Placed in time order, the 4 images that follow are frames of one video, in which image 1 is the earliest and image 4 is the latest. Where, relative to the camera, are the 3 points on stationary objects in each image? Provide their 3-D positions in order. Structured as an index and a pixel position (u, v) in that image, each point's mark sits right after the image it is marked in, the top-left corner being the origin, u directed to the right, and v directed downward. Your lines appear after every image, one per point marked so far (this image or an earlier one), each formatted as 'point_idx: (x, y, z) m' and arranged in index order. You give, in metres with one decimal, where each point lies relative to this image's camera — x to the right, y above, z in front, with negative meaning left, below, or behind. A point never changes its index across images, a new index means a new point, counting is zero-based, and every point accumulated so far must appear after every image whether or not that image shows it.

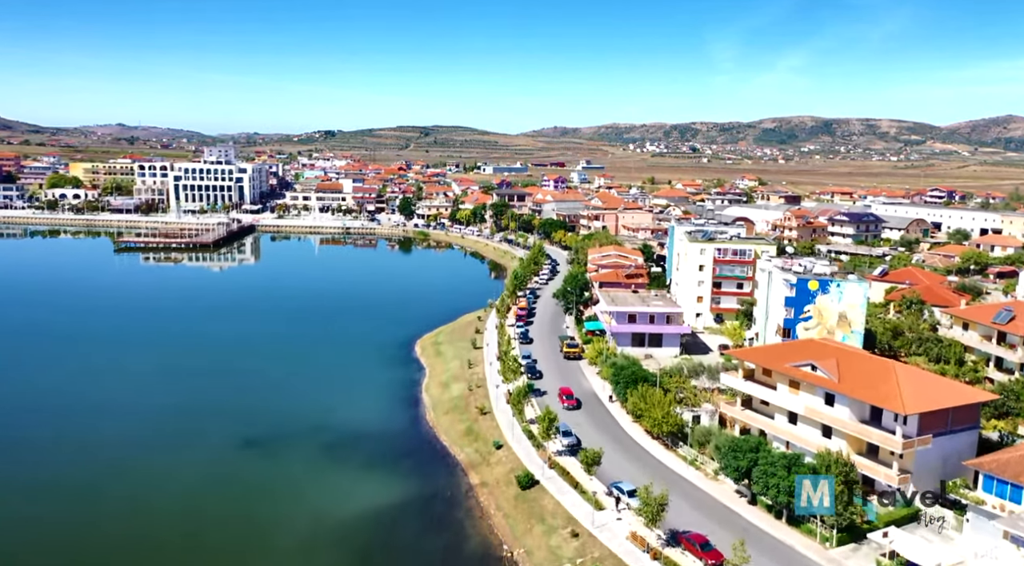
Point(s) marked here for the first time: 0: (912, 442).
0: (+8.9, -3.6, +18.6) m
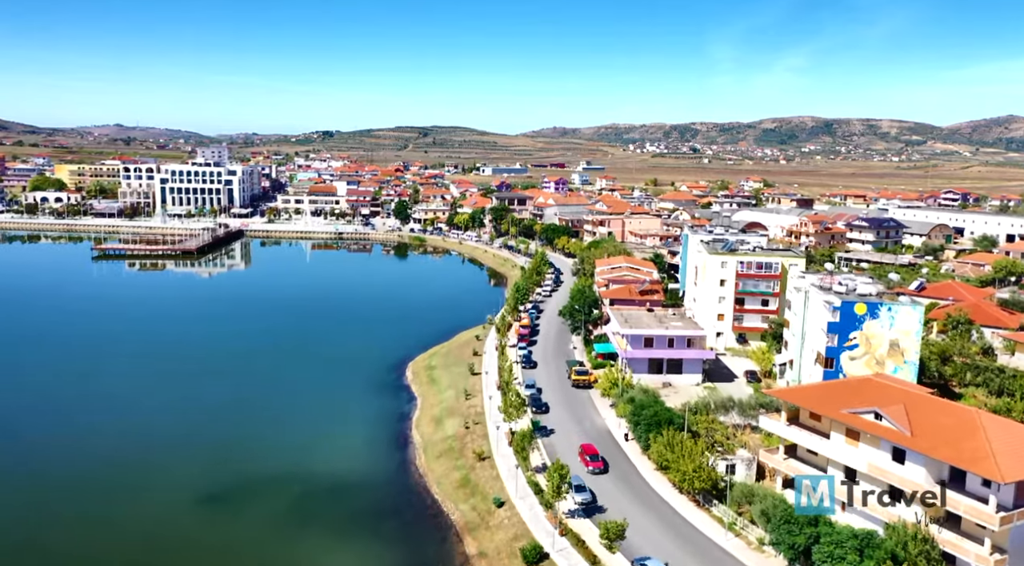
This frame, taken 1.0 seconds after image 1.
0: (+9.0, -4.2, +15.1) m
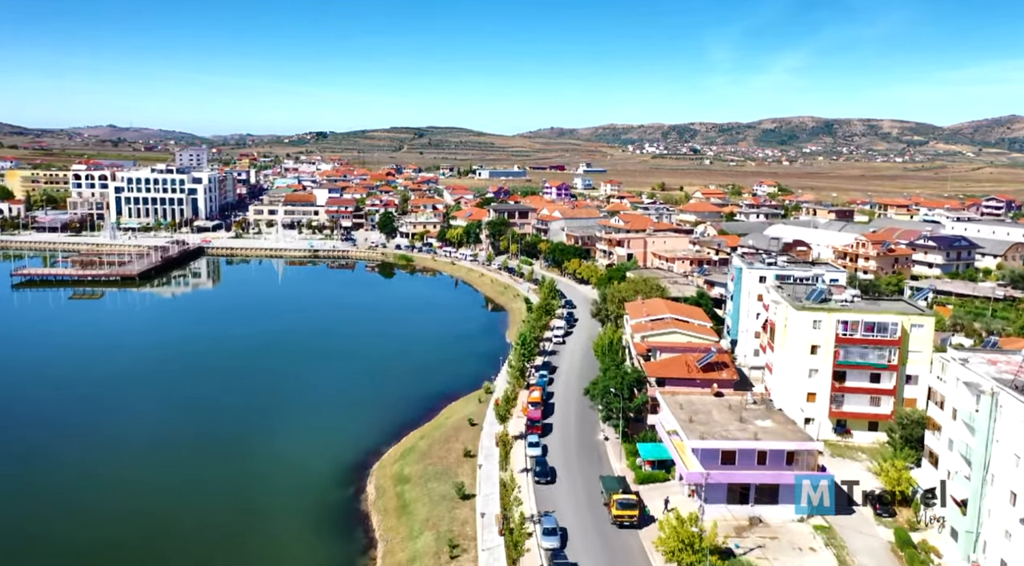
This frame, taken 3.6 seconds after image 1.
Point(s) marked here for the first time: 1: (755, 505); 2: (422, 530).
0: (+9.3, -6.2, +5.3) m
1: (+5.6, -5.0, +19.1) m
2: (-2.1, -5.6, +19.1) m
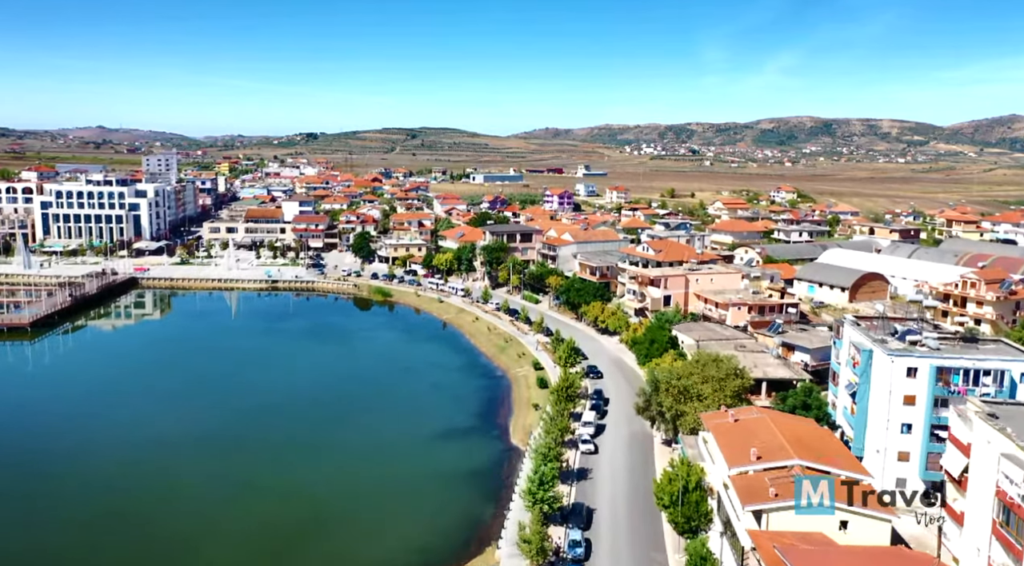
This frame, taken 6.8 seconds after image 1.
0: (+9.7, -8.6, -6.5) m
1: (+5.9, -7.5, +7.3) m
2: (-1.7, -8.1, +7.2) m
